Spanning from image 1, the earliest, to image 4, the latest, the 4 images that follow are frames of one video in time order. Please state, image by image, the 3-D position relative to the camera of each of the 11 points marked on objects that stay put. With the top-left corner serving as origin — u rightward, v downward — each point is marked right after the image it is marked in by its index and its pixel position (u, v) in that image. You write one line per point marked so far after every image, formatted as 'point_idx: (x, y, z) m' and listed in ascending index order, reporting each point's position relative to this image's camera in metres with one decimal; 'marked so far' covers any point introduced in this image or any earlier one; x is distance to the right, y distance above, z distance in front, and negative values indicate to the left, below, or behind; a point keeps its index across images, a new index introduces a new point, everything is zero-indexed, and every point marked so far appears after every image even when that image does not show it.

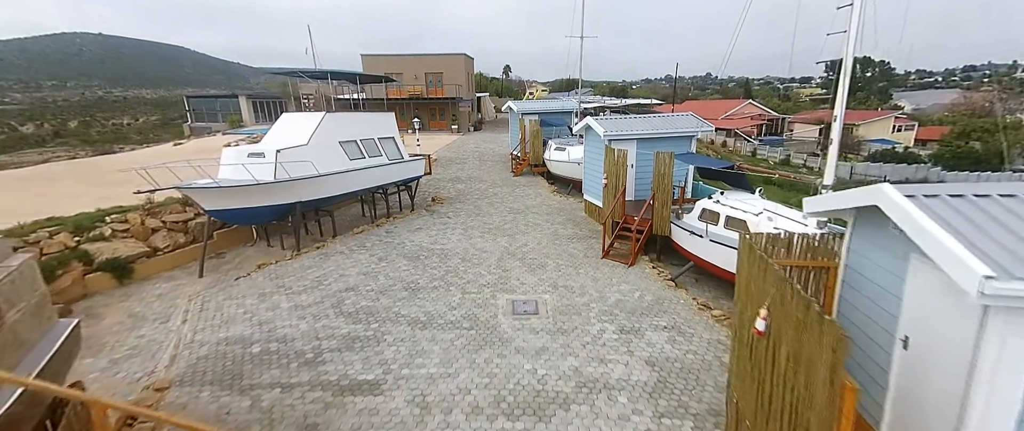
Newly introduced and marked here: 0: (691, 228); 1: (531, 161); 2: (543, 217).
0: (+4.0, -0.3, +8.7) m
1: (+0.9, +2.6, +18.4) m
2: (+1.0, -0.1, +12.9) m
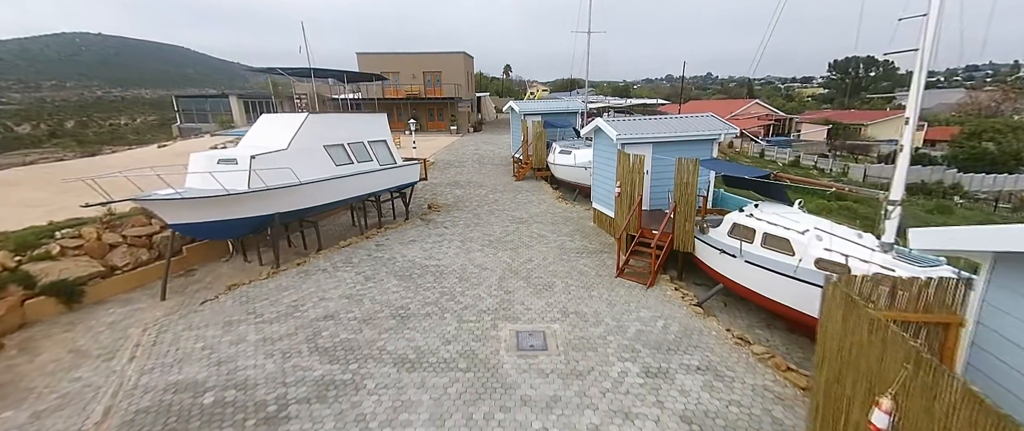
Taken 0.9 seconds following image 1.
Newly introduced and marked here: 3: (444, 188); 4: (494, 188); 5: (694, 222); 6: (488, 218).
0: (+4.1, -0.6, +7.6) m
1: (+1.0, +2.3, +17.3) m
2: (+1.1, -0.4, +11.8) m
3: (-2.9, +1.1, +16.3) m
4: (-0.8, +1.2, +16.3) m
5: (+3.9, -0.1, +8.3) m
6: (-0.8, -0.1, +12.8) m
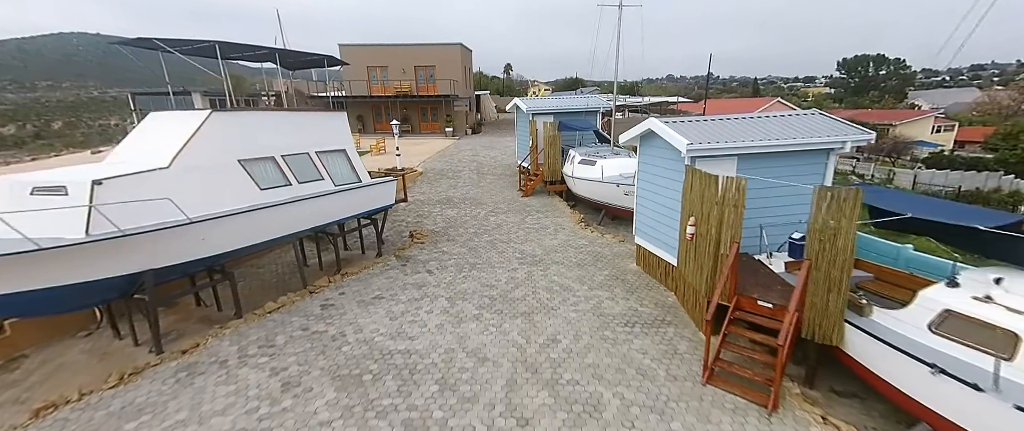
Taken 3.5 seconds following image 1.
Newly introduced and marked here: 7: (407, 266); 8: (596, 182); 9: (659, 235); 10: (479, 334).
0: (+4.3, -1.4, +4.1) m
1: (+1.2, +1.4, +13.8) m
2: (+1.3, -1.2, +8.3) m
3: (-2.7, +0.2, +12.8) m
4: (-0.5, +0.3, +12.8) m
5: (+4.1, -1.0, +4.8) m
6: (-0.6, -1.0, +9.3) m
7: (-2.4, -1.2, +8.9) m
8: (+2.5, +1.0, +11.4) m
9: (+2.9, -0.4, +7.7) m
10: (-0.6, -1.9, +6.3) m
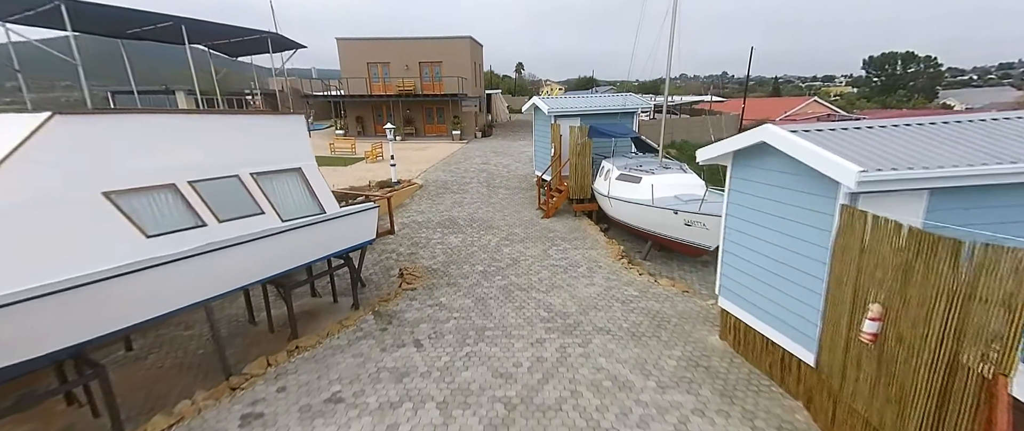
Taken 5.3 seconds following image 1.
0: (+4.6, -2.2, +1.3) m
1: (+1.7, +0.6, +11.1) m
2: (+1.7, -2.0, +5.6) m
3: (-2.2, -0.5, +10.2) m
4: (0.0, -0.5, +10.2) m
5: (+4.4, -1.8, +2.0) m
6: (-0.2, -1.7, +6.6) m
7: (-2.0, -1.9, +6.3) m
8: (+3.0, +0.3, +8.7) m
9: (+3.3, -1.1, +4.9) m
10: (-0.2, -2.7, +3.6) m
